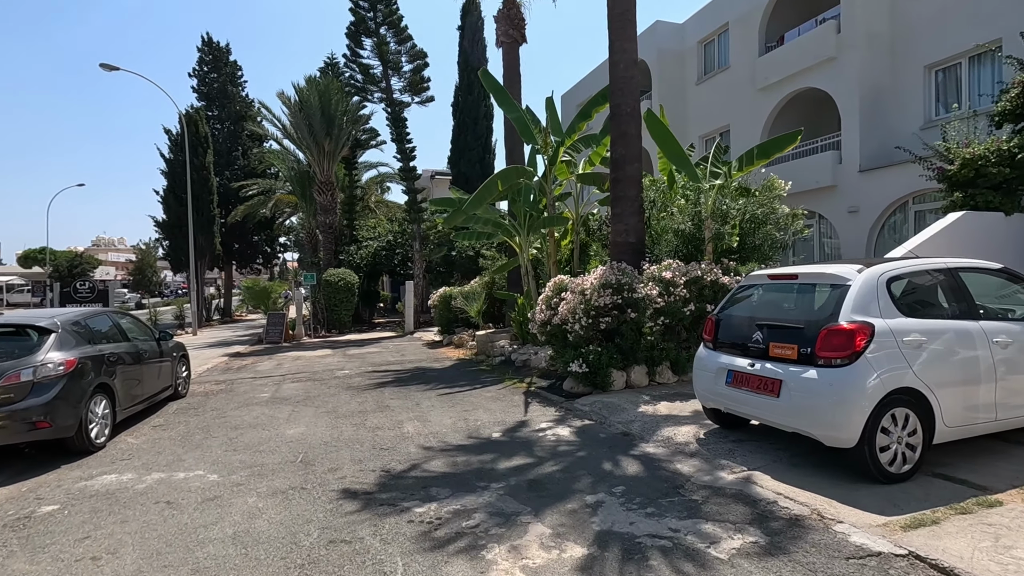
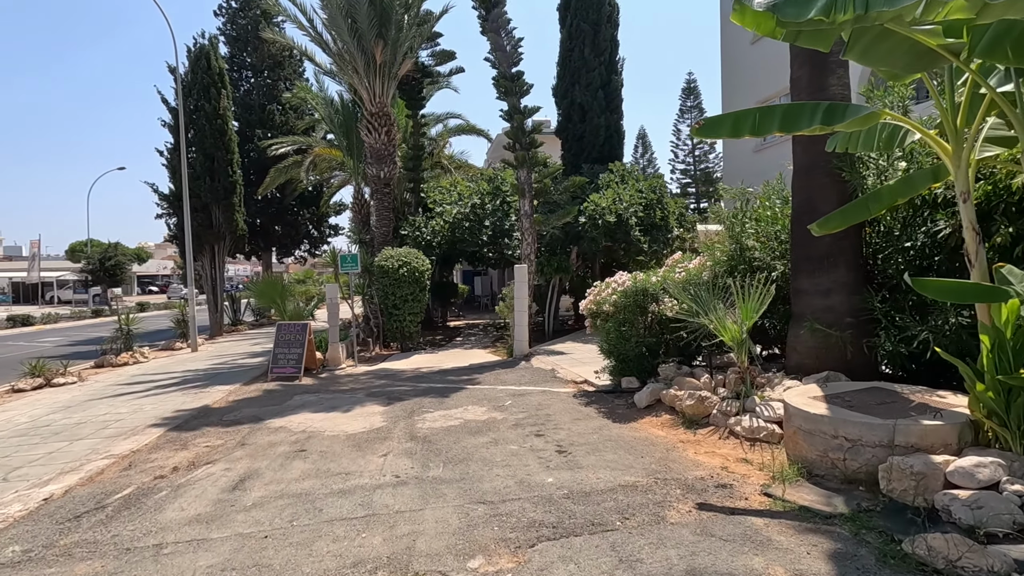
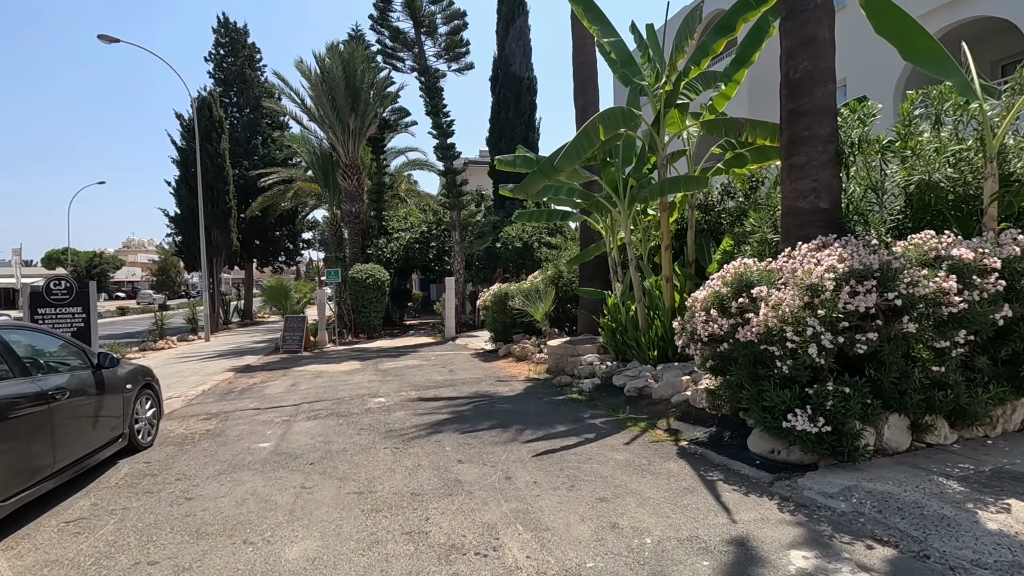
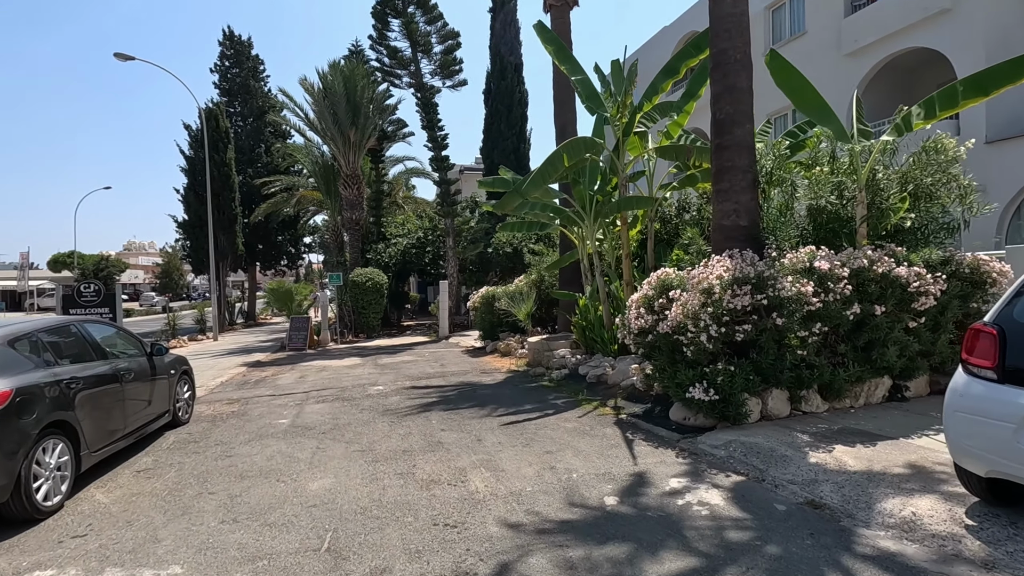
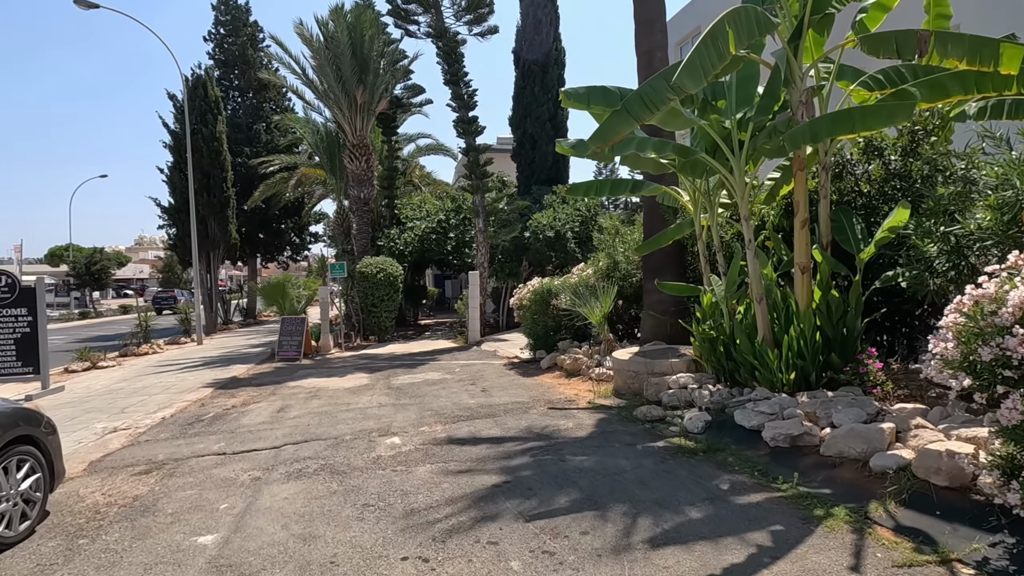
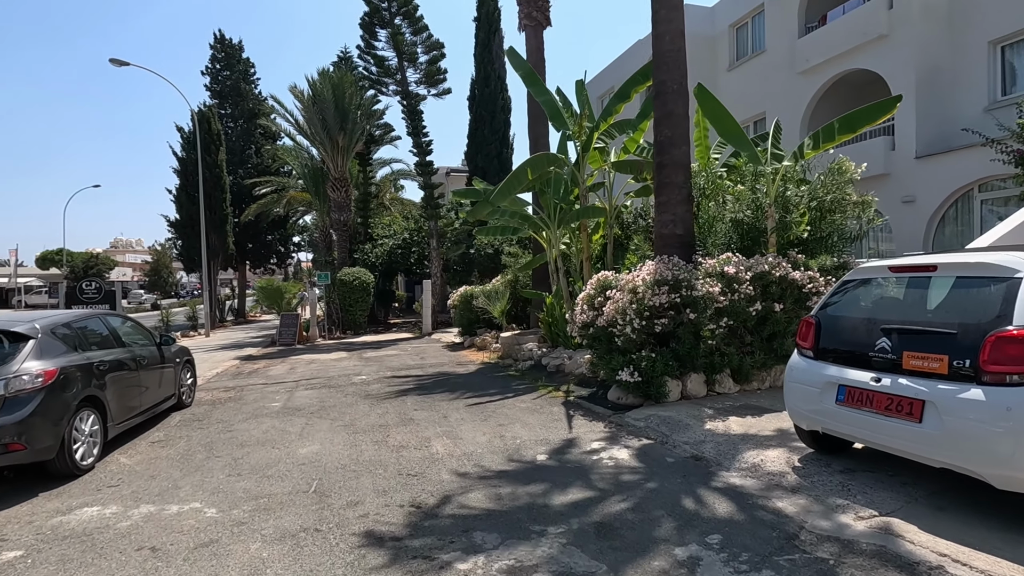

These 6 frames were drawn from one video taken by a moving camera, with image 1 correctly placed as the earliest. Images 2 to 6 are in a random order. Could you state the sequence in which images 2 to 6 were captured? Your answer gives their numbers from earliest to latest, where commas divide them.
6, 4, 3, 5, 2
